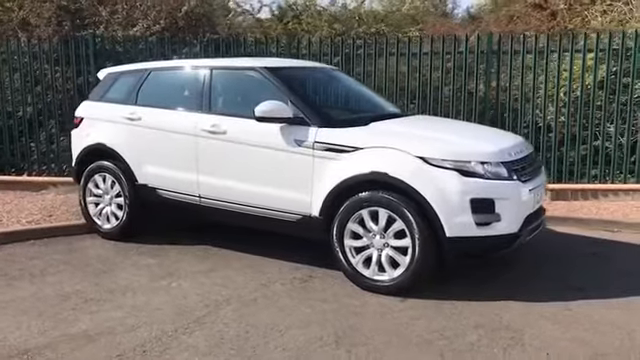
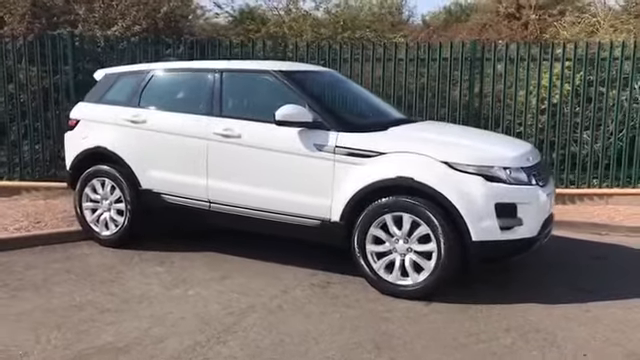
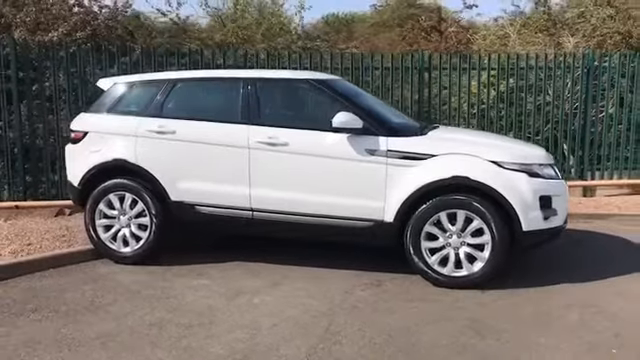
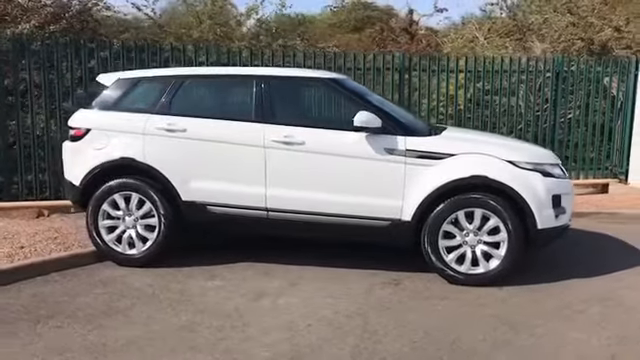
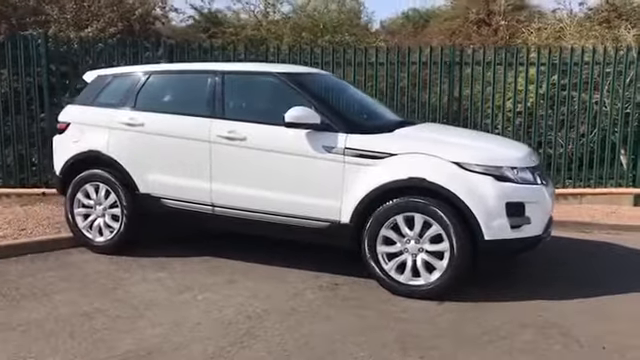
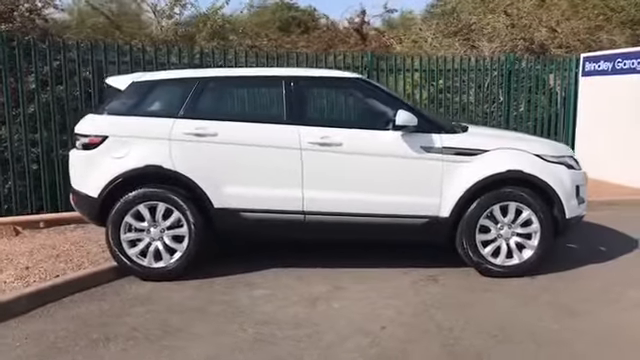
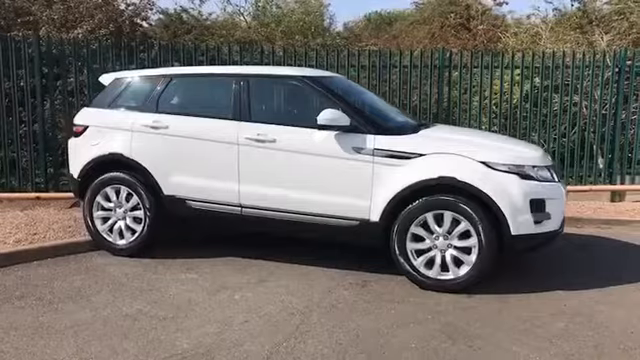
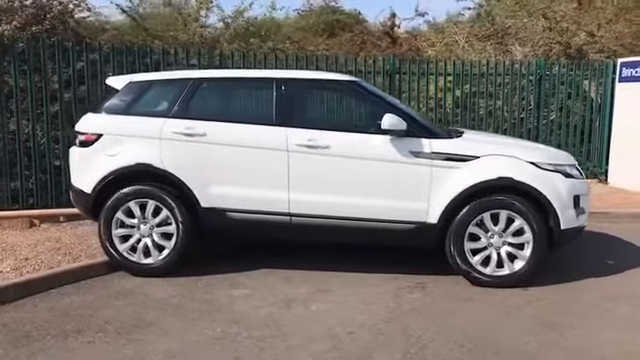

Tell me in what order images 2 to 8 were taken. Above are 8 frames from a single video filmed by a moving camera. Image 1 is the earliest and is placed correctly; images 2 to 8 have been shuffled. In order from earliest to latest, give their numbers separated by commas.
2, 5, 7, 3, 4, 8, 6
